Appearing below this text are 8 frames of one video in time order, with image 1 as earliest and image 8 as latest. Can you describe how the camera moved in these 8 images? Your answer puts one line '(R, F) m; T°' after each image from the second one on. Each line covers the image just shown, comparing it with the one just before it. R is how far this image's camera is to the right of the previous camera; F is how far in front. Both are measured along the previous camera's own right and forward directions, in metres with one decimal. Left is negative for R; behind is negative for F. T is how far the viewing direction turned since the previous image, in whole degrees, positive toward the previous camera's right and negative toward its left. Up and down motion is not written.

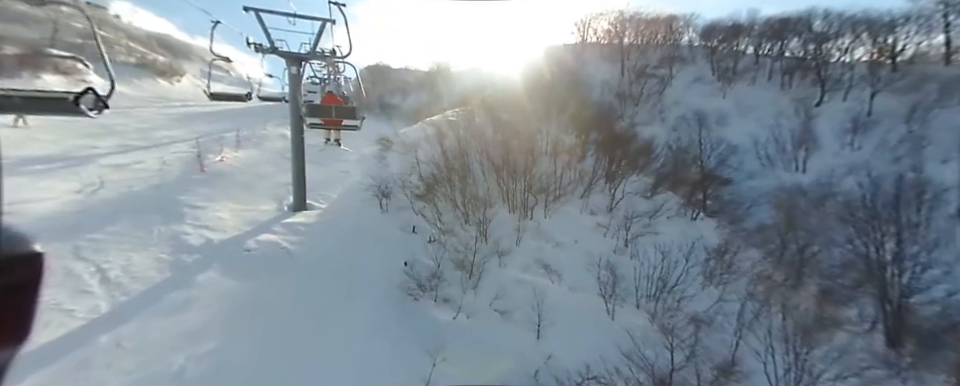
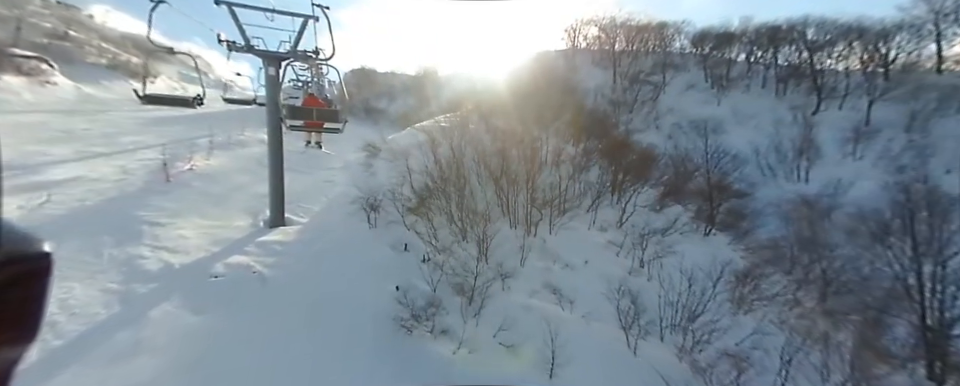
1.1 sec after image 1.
(-0.3, +1.0) m; +2°
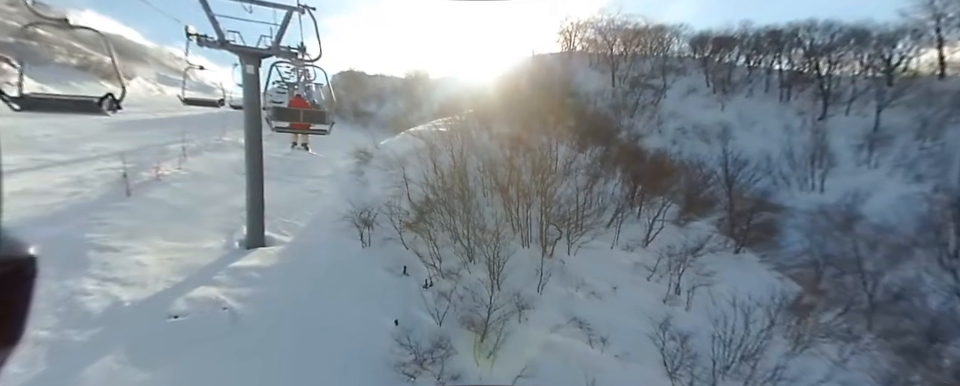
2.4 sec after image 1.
(-0.5, +1.1) m; +2°
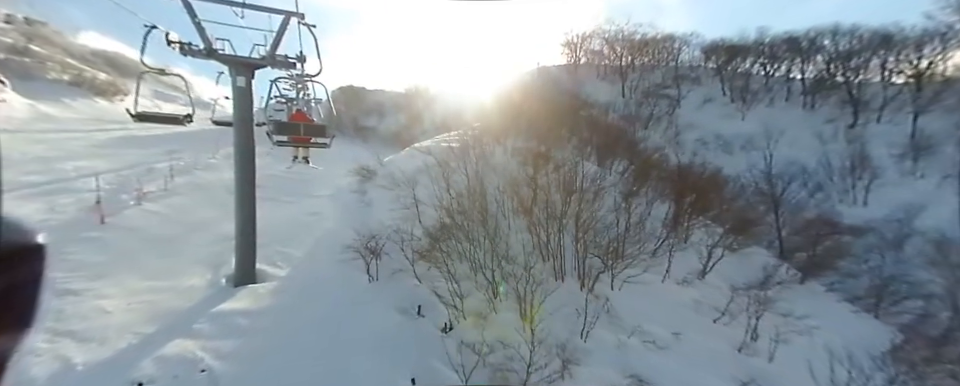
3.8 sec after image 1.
(-0.5, +1.2) m; 0°
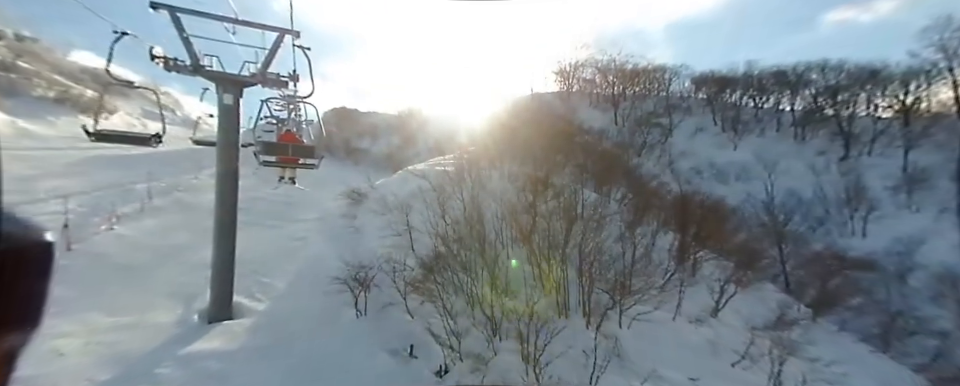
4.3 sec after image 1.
(-0.2, +0.4) m; +1°
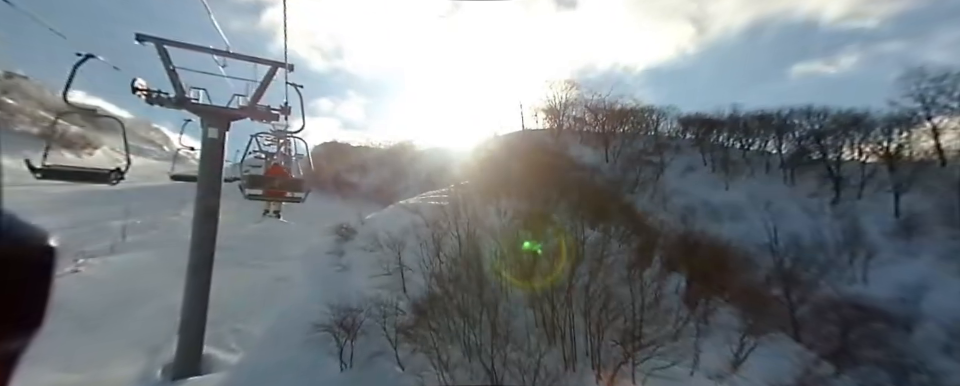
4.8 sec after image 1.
(-0.2, +0.4) m; +2°
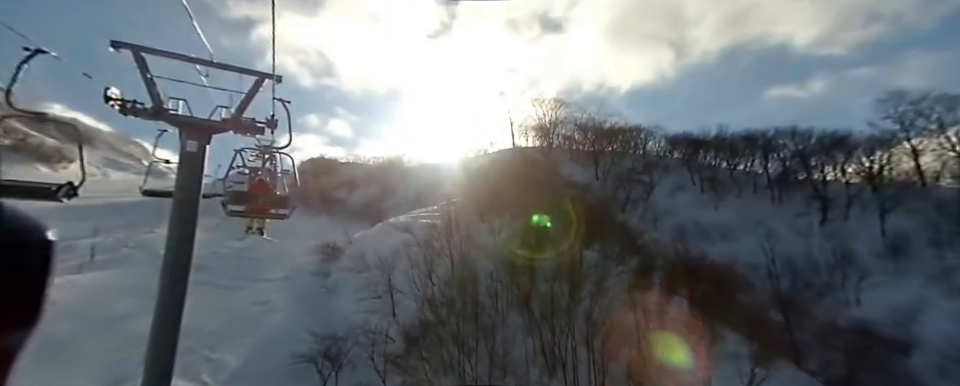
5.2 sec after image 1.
(-0.2, +0.3) m; +2°
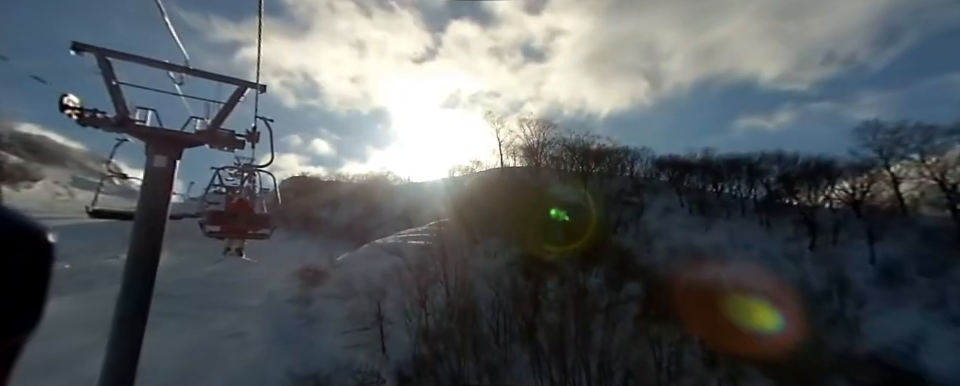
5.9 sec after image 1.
(-0.4, +0.6) m; +2°
